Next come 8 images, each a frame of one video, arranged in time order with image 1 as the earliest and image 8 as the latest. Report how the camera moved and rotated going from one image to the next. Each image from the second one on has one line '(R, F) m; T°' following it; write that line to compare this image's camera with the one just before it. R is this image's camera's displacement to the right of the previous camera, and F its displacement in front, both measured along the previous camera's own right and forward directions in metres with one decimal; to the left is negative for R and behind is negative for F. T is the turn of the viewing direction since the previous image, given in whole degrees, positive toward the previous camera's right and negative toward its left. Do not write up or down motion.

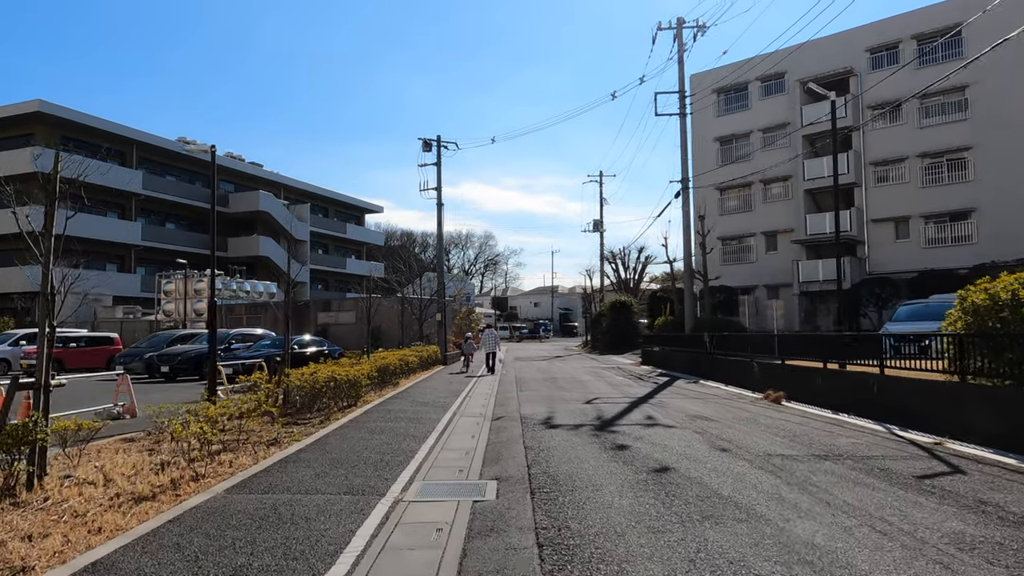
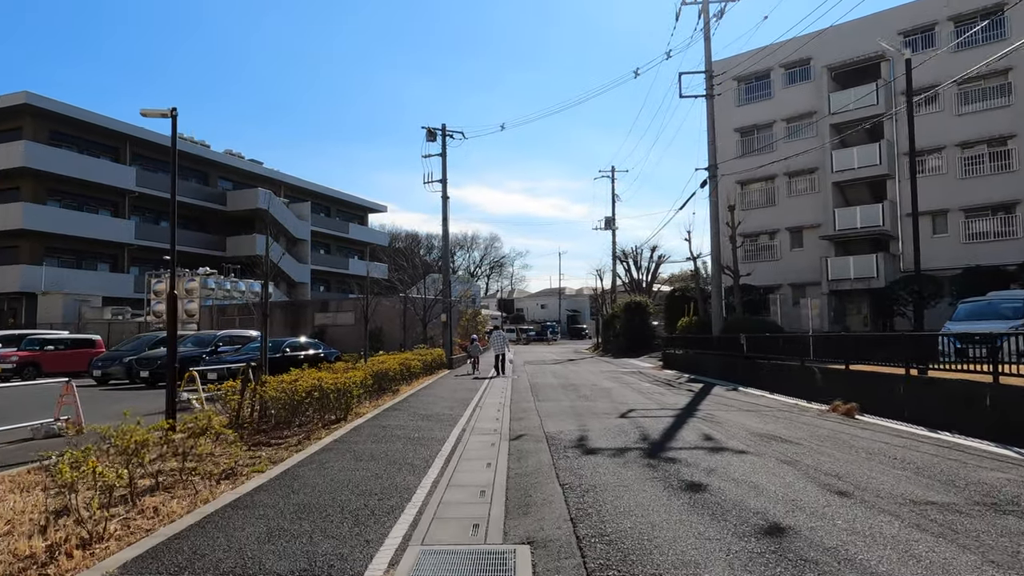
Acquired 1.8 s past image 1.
(-0.2, +1.9) m; 0°
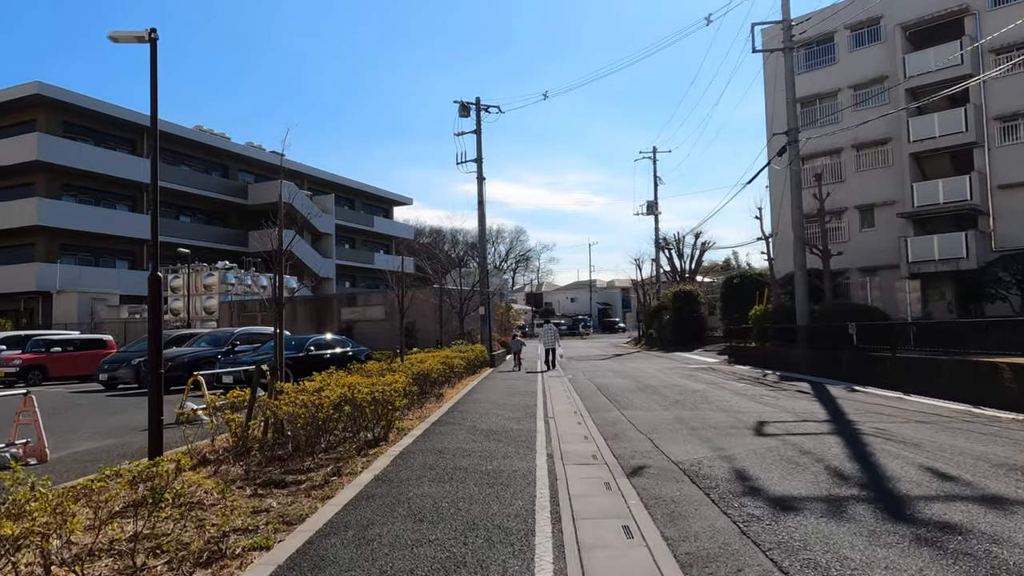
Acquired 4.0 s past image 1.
(-0.8, +2.5) m; -2°
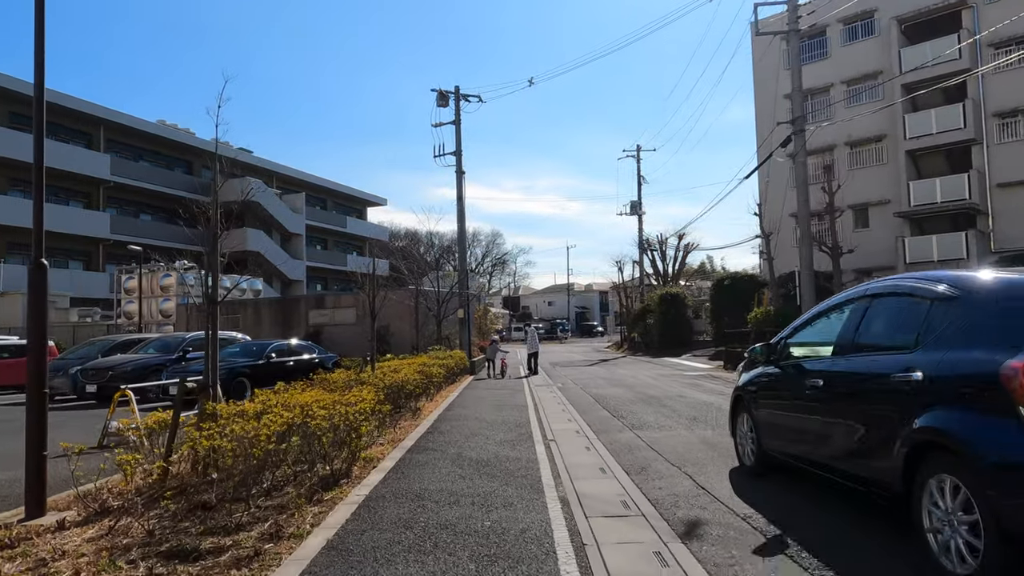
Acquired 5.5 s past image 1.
(-0.2, +1.6) m; +2°
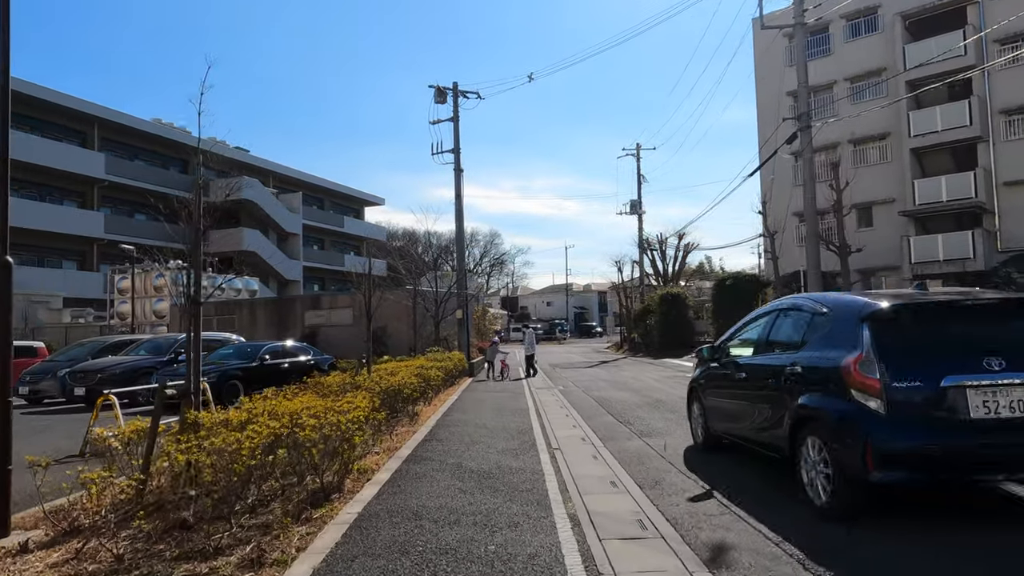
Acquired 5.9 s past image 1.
(0.0, +0.4) m; 0°
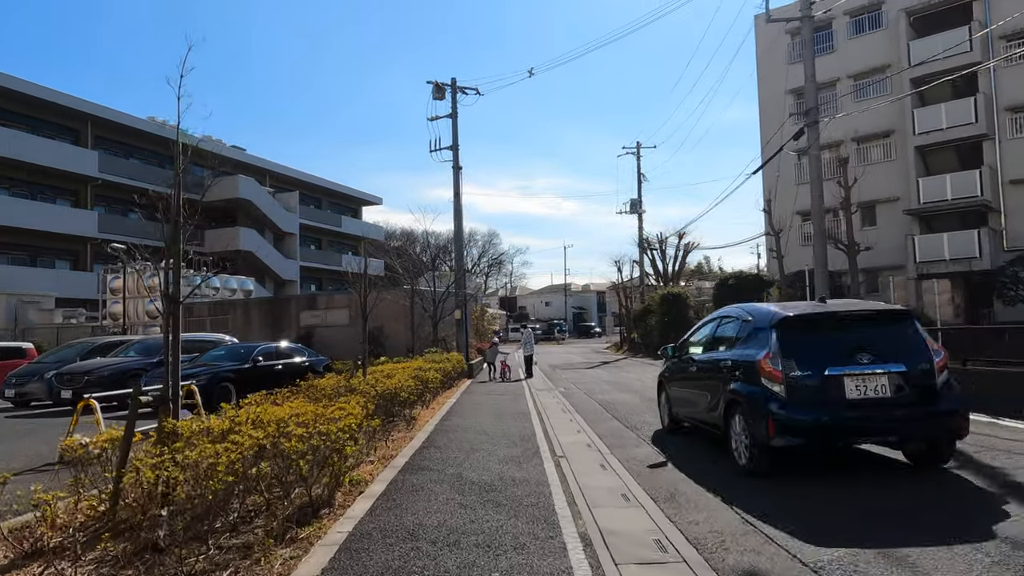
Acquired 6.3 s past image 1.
(0.0, +0.4) m; 0°
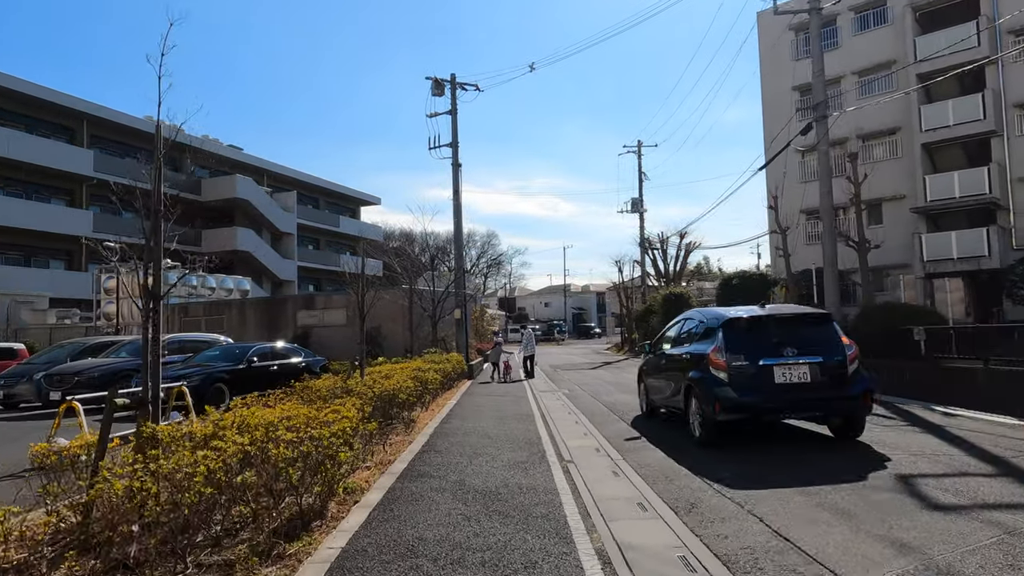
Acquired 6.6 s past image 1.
(-0.1, +0.4) m; 0°
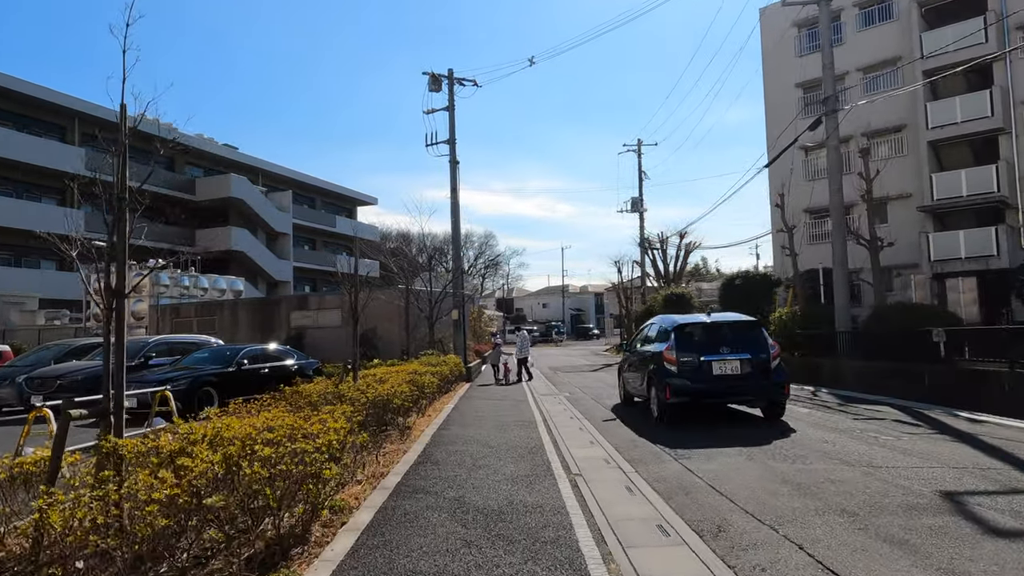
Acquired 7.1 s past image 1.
(-0.1, +0.5) m; 0°
